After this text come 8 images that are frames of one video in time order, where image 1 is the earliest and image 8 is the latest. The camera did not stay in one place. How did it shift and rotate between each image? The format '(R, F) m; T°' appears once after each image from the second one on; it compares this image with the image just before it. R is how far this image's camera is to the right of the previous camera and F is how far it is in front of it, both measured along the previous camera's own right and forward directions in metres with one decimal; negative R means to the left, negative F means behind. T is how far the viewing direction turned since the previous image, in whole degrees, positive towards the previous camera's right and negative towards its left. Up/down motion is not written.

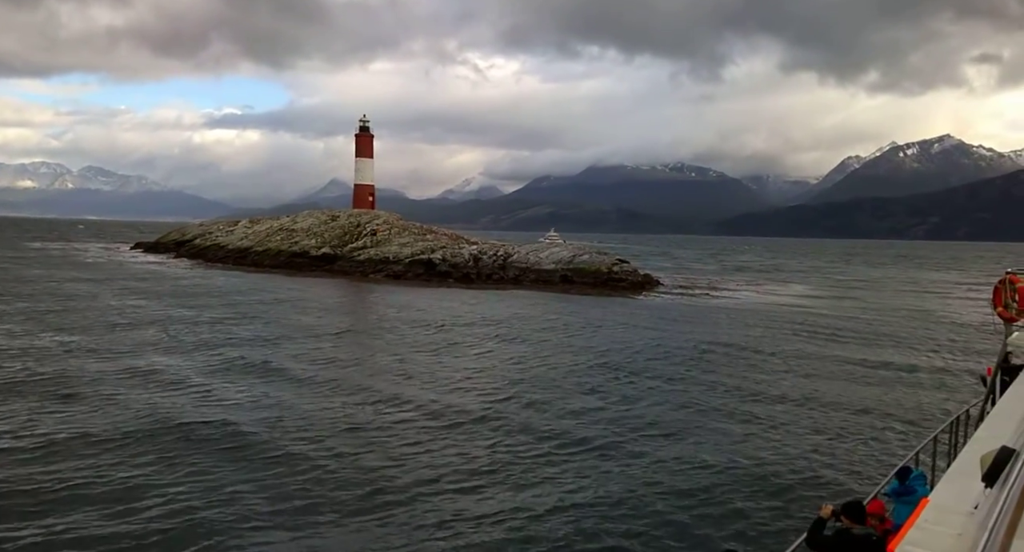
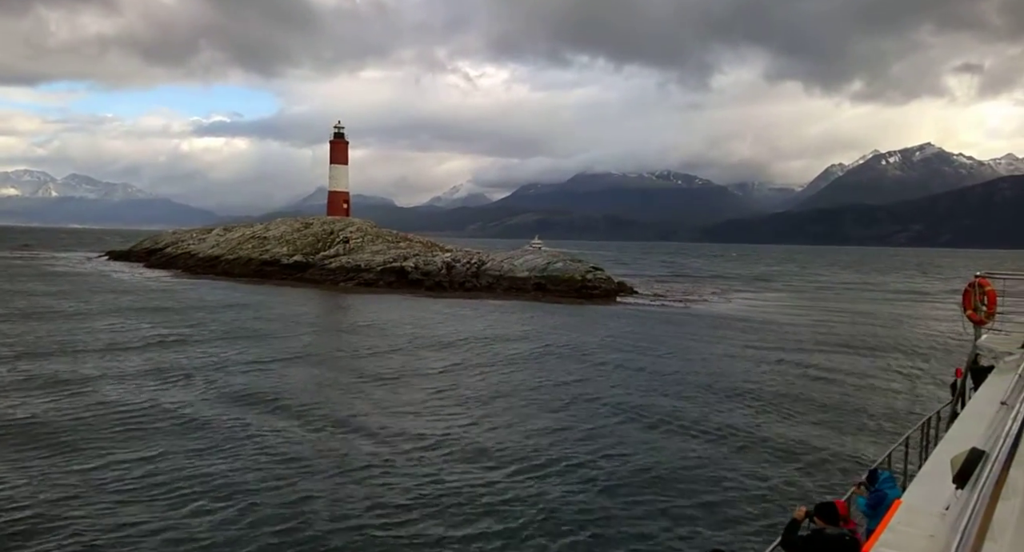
(+1.2, -0.3) m; -1°
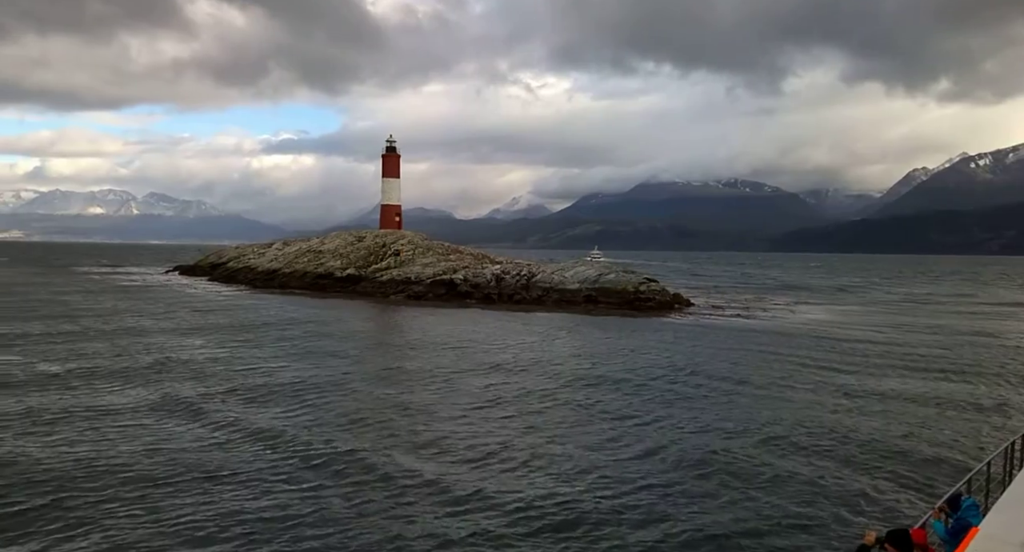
(+1.8, +0.1) m; -7°
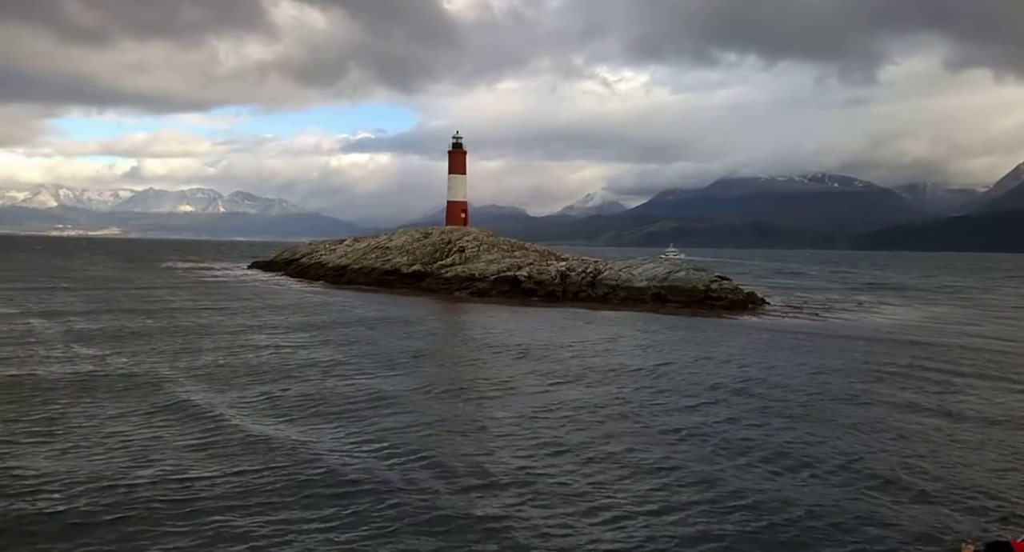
(+1.4, +0.3) m; -7°
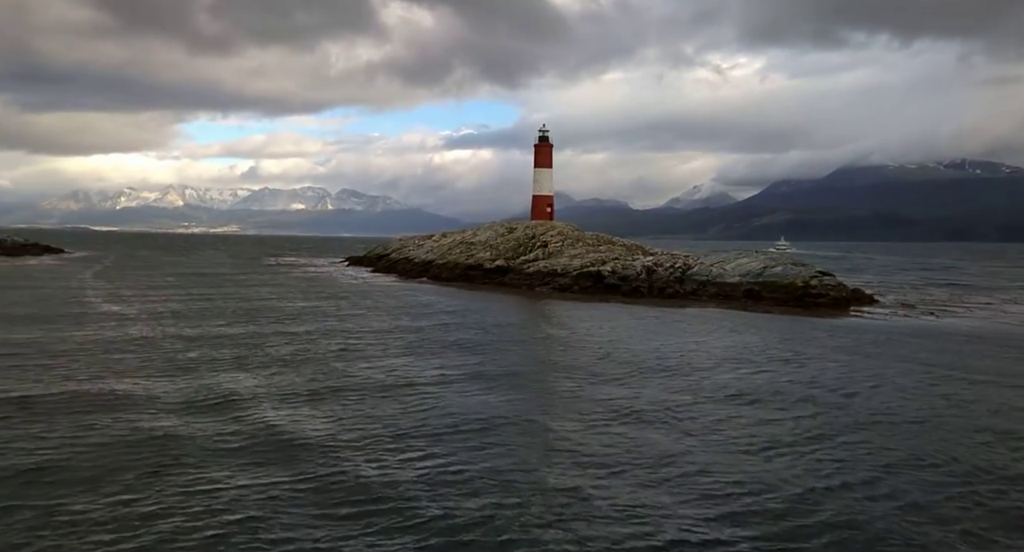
(+2.7, +0.7) m; -11°
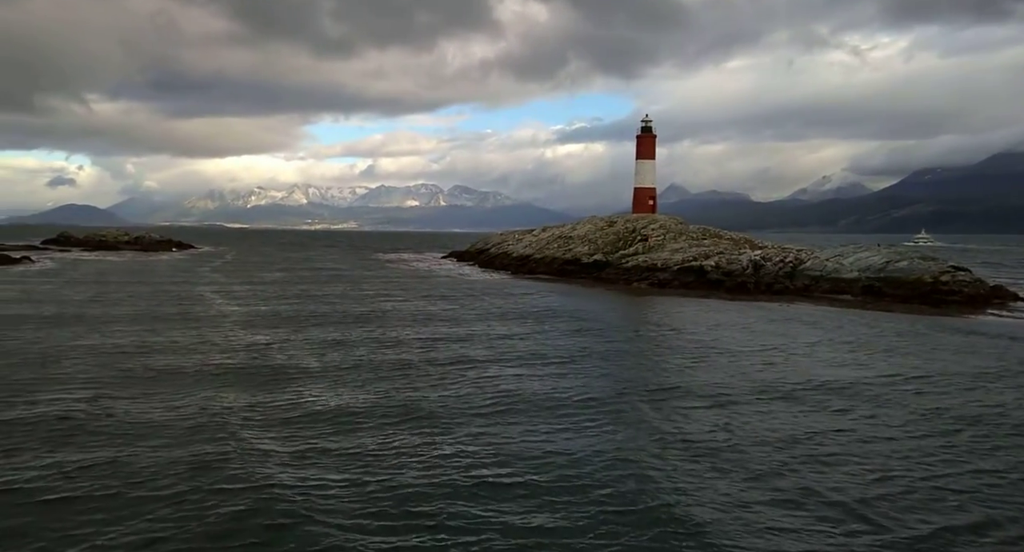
(+2.1, +0.9) m; -11°
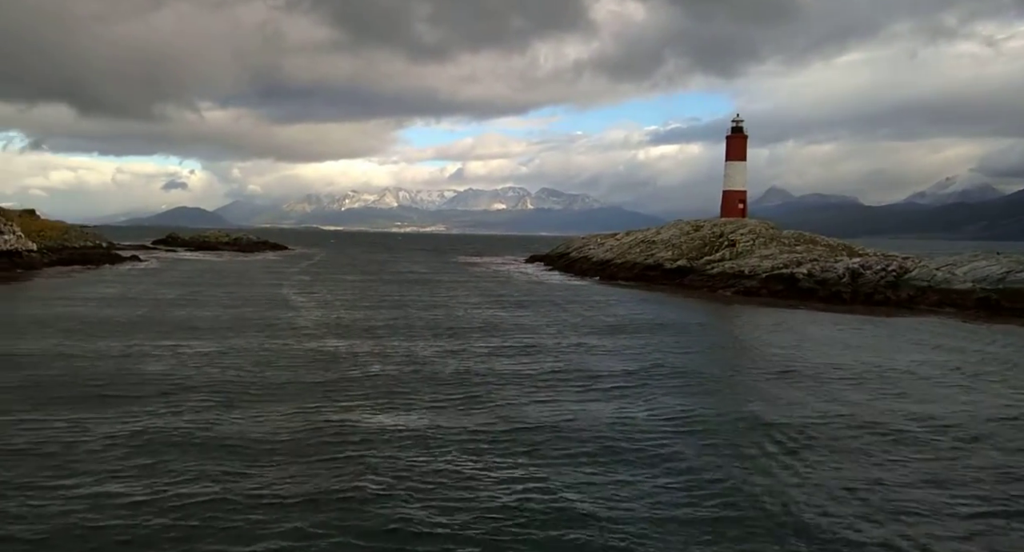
(+1.5, +1.0) m; -8°
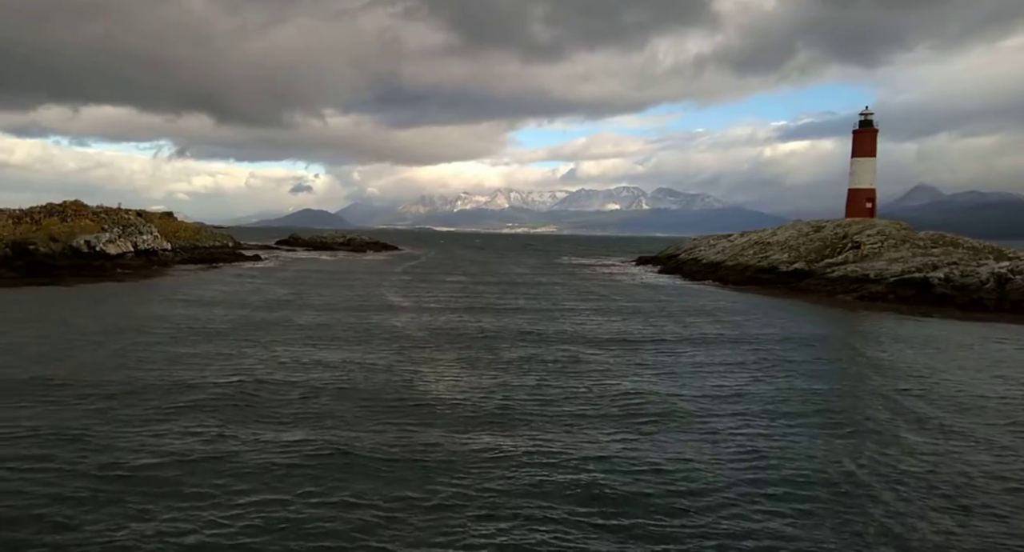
(+1.3, +1.3) m; -10°
